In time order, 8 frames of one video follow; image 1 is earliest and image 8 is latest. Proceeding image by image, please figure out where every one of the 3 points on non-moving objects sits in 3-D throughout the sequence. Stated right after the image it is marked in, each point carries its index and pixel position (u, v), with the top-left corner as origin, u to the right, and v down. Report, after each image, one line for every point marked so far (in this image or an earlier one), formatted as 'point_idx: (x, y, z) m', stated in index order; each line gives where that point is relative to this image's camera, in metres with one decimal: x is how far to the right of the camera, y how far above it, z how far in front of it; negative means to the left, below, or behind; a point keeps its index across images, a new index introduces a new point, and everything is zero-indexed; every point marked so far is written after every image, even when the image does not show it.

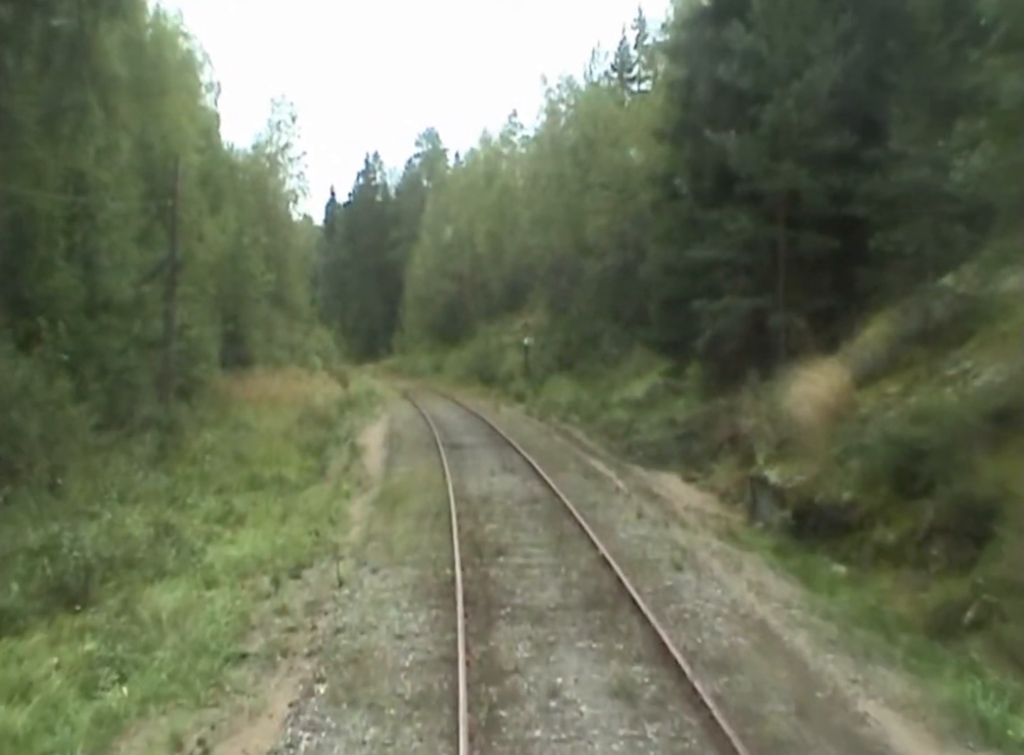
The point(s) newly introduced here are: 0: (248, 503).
0: (-4.5, -2.2, +18.3) m
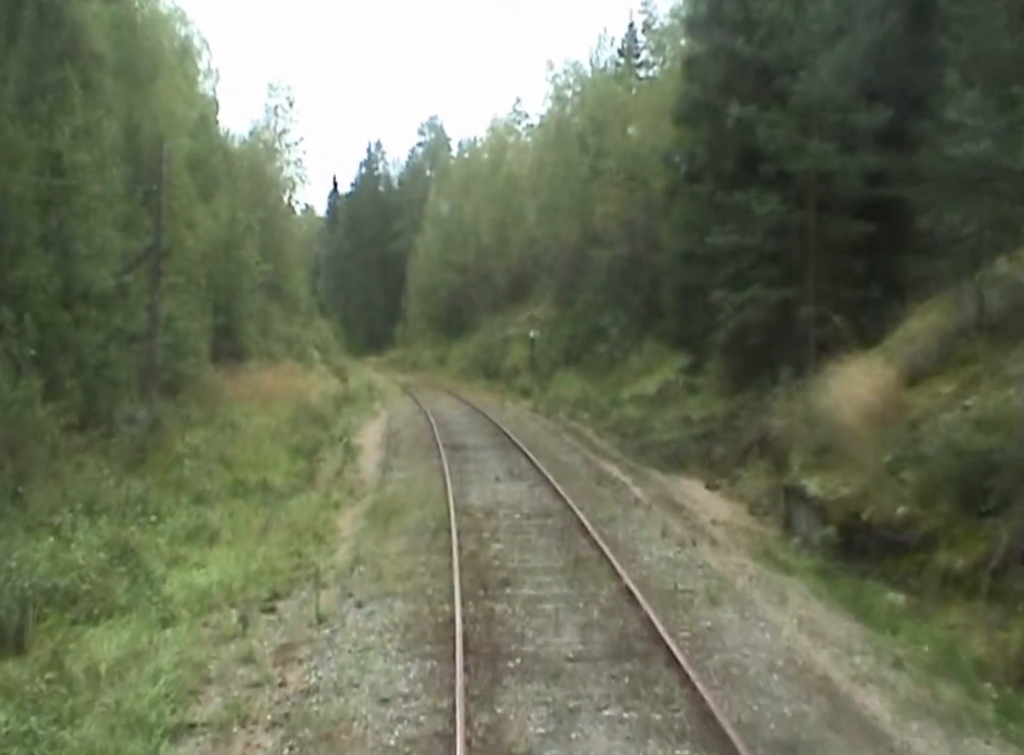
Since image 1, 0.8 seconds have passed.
0: (-4.4, -2.1, +16.5) m
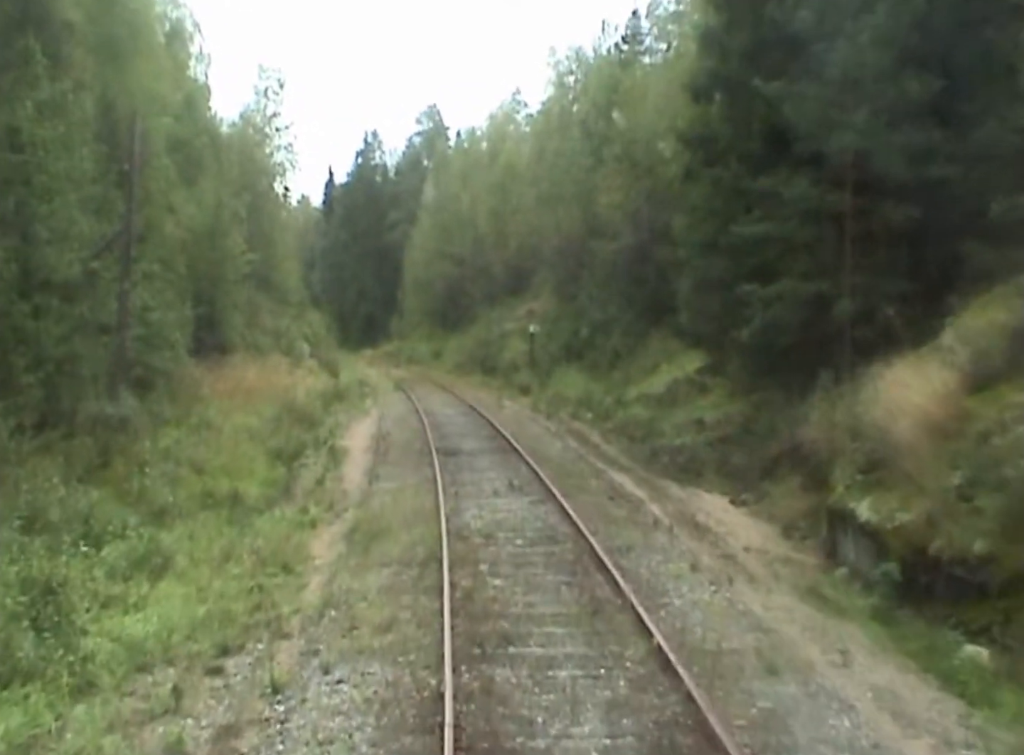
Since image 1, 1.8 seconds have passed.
0: (-4.4, -2.1, +14.3) m
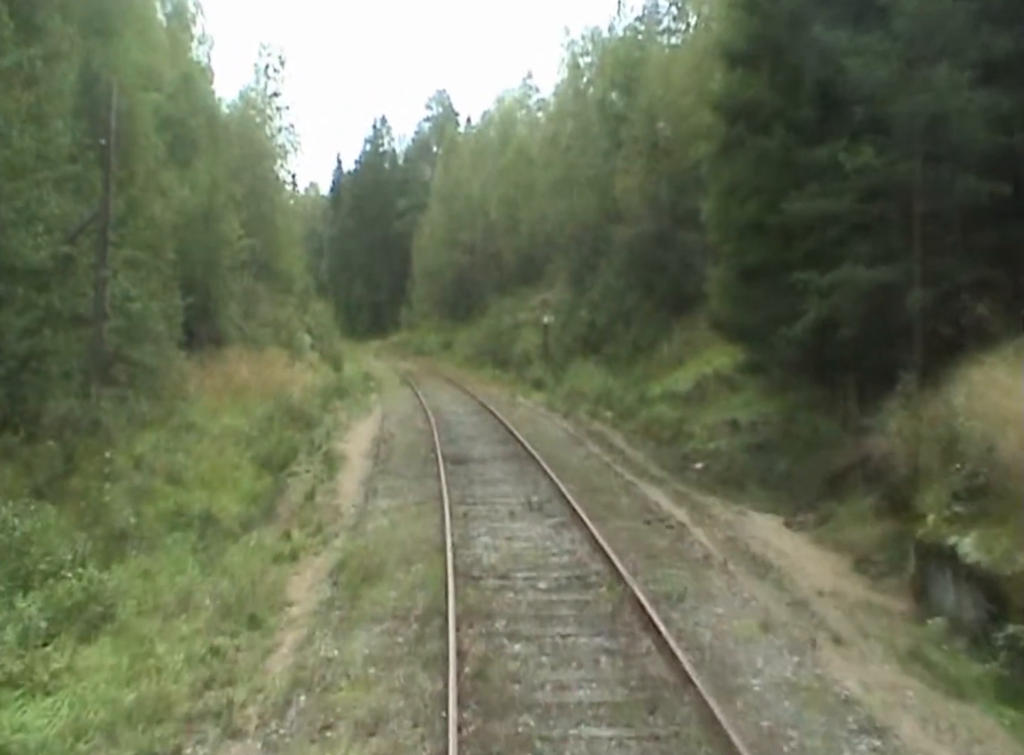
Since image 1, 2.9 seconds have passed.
0: (-4.1, -2.2, +11.9) m
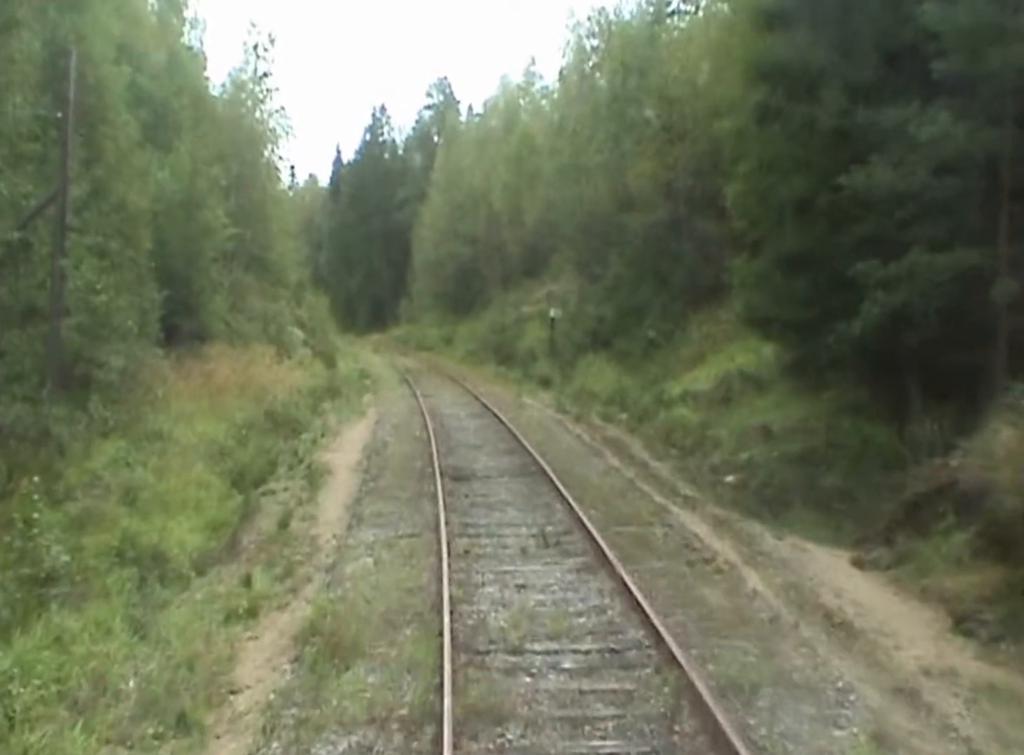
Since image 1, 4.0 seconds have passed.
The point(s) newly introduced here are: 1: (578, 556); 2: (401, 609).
0: (-4.0, -2.3, +9.3) m
1: (+0.7, -1.9, +11.8) m
2: (-1.0, -2.1, +9.9) m
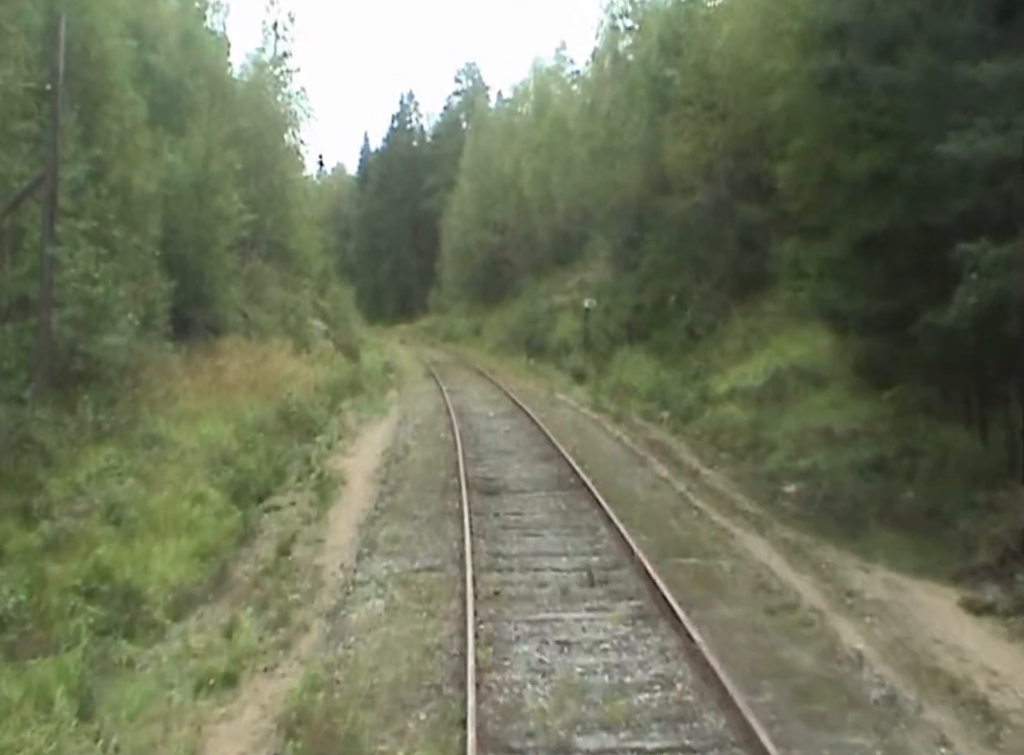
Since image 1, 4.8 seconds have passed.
0: (-3.7, -2.4, +7.4) m
1: (+1.1, -2.0, +9.8) m
2: (-0.7, -2.2, +7.9) m
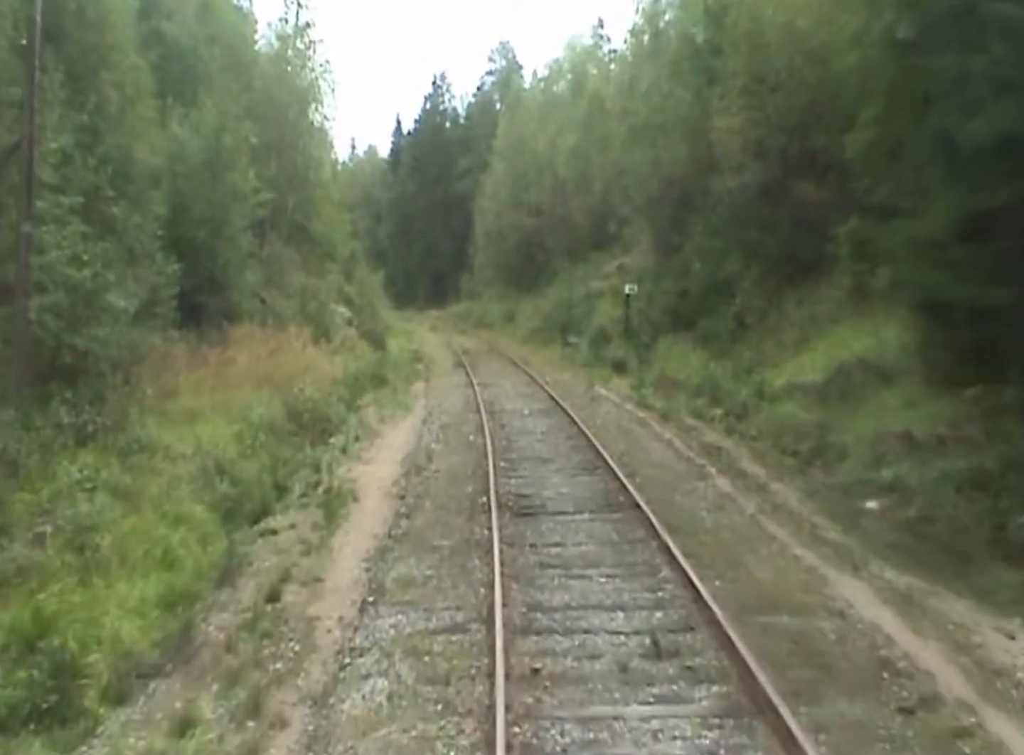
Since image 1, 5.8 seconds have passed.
0: (-3.5, -2.5, +5.2) m
1: (+1.4, -2.1, +7.4) m
2: (-0.5, -2.3, +5.6) m
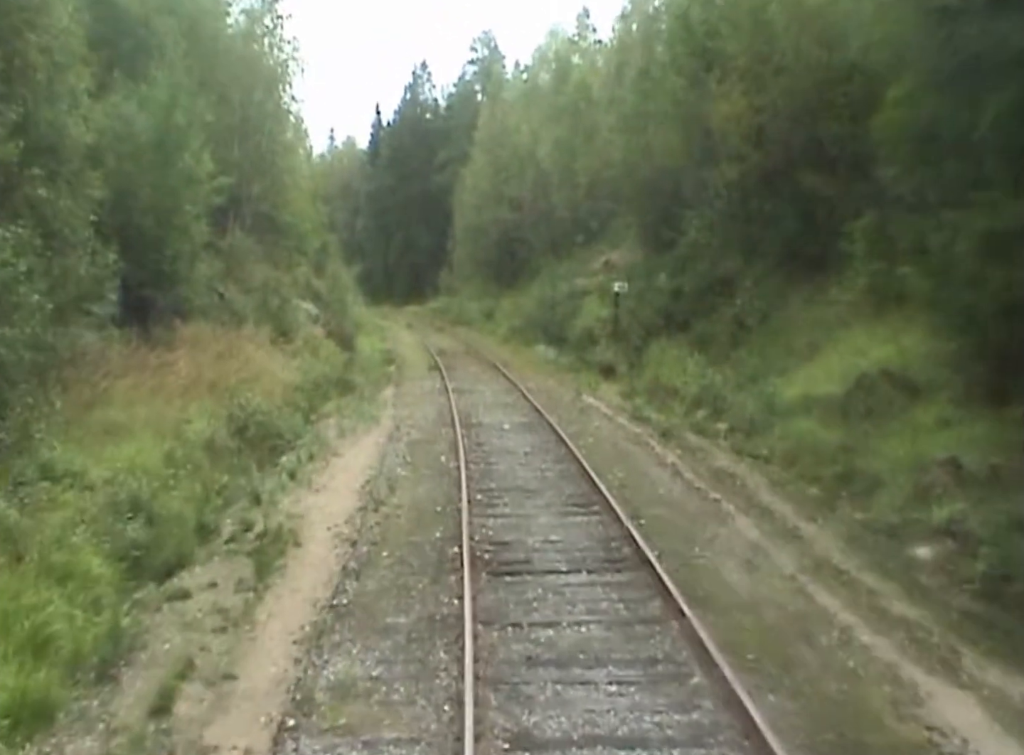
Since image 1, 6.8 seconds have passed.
0: (-3.6, -2.7, +2.4) m
1: (+1.3, -2.3, +4.7) m
2: (-0.6, -2.5, +2.8) m
